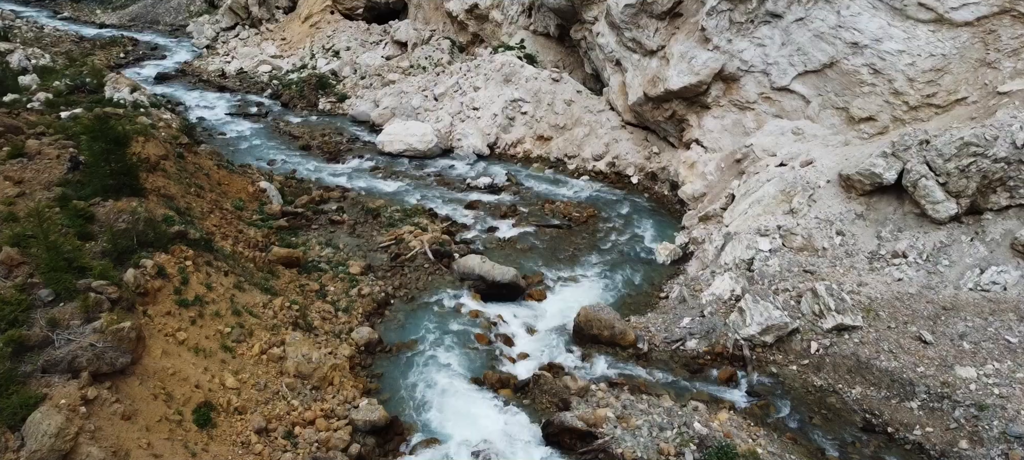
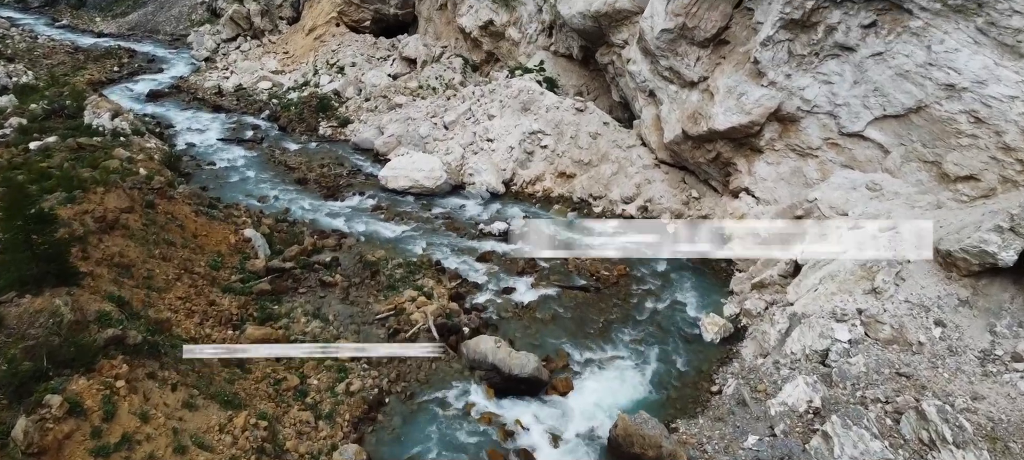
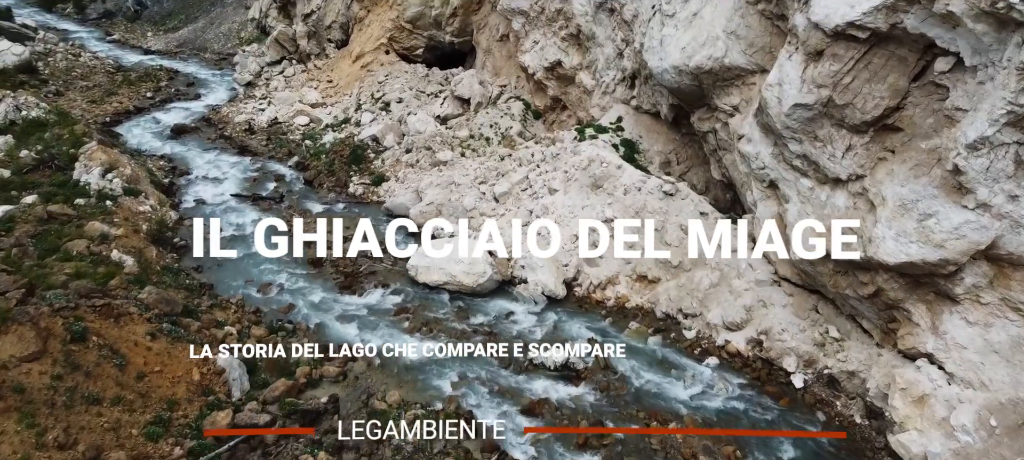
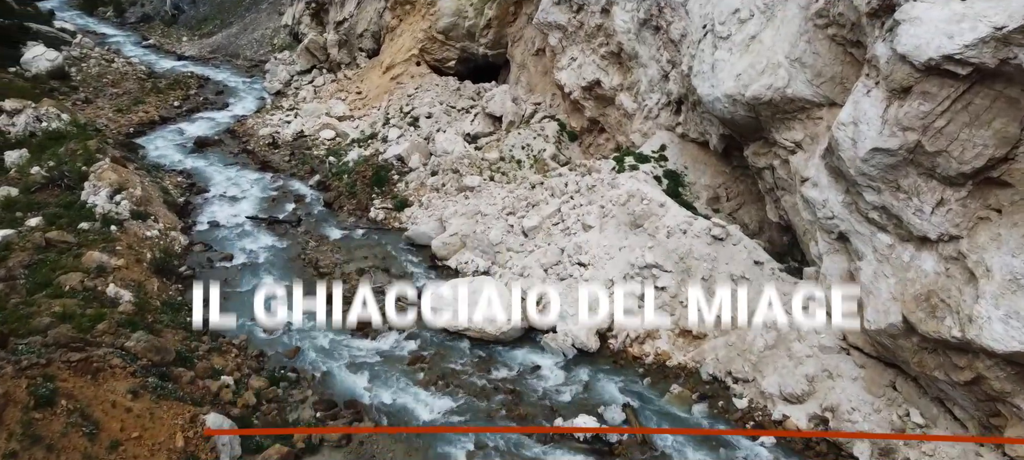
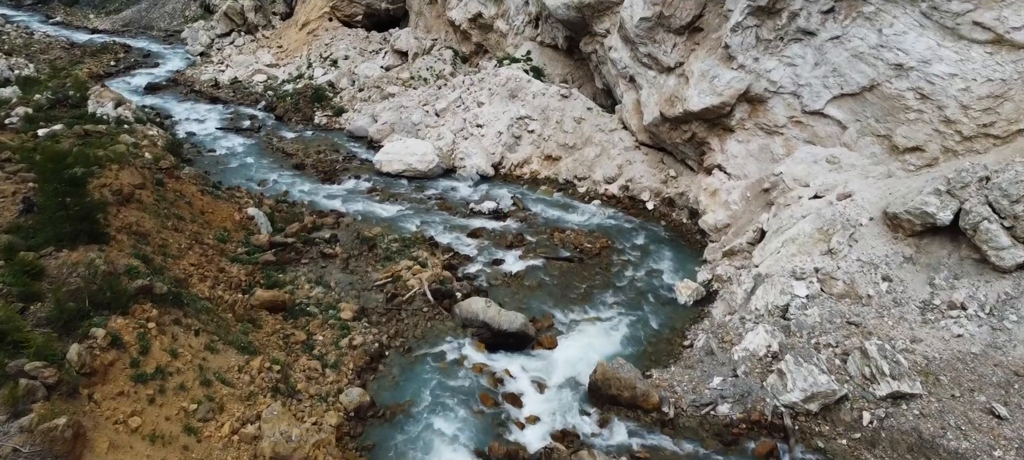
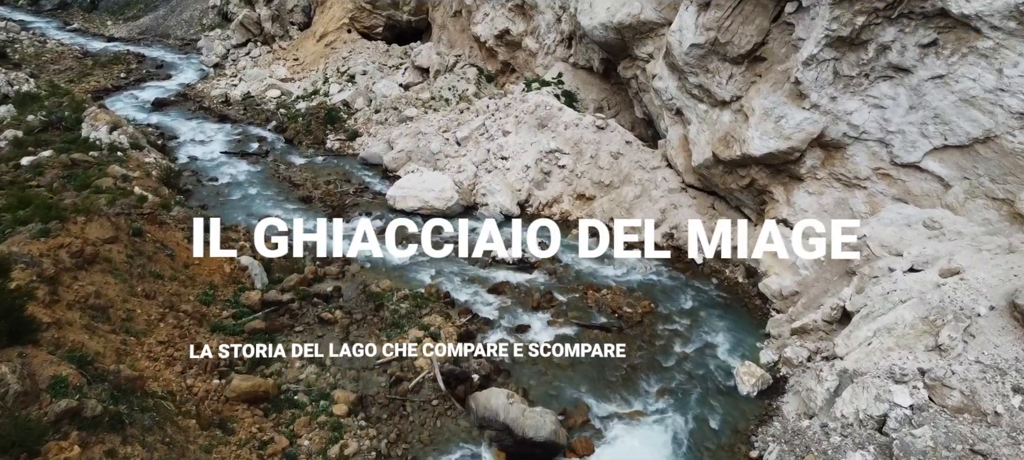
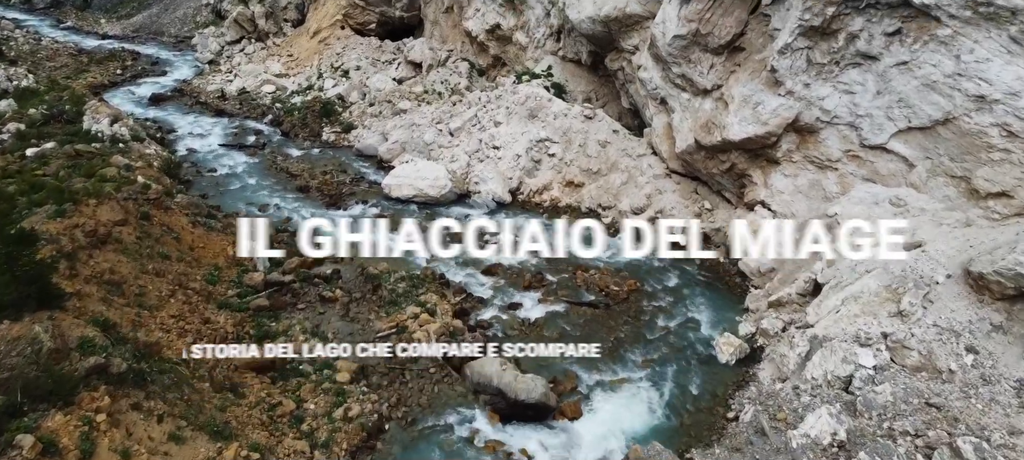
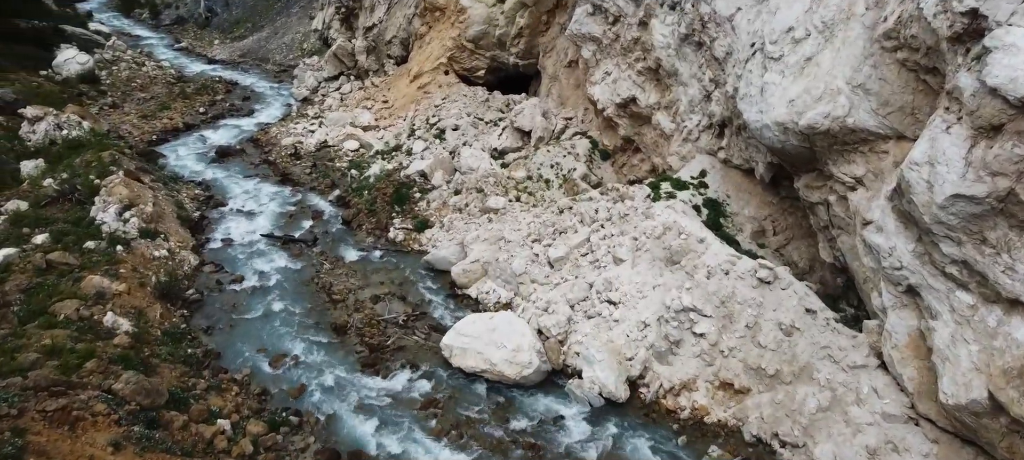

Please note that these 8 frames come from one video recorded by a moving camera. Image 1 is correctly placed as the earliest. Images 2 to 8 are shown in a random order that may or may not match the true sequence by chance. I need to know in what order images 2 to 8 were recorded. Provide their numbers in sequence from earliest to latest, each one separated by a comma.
5, 2, 7, 6, 3, 4, 8
